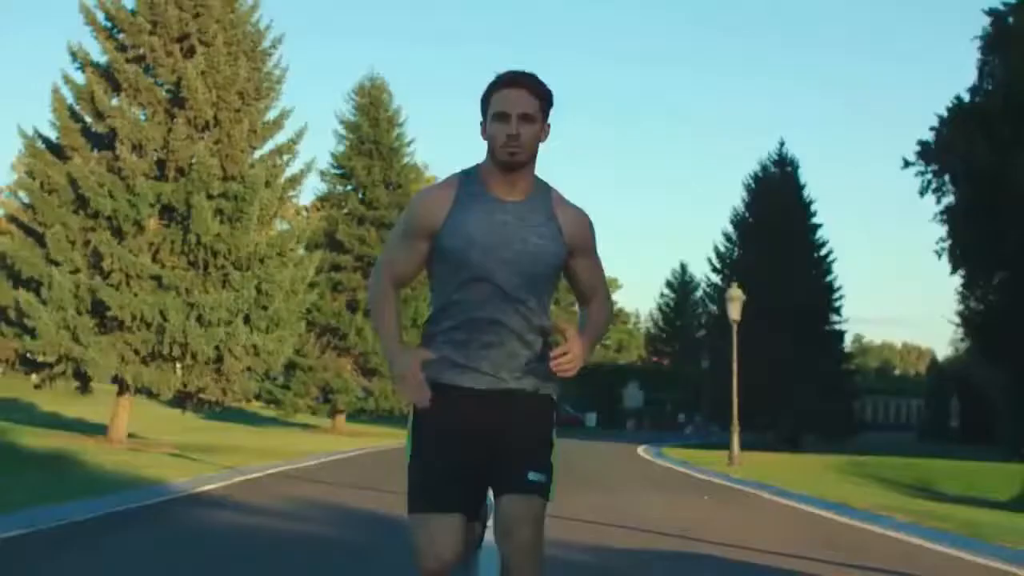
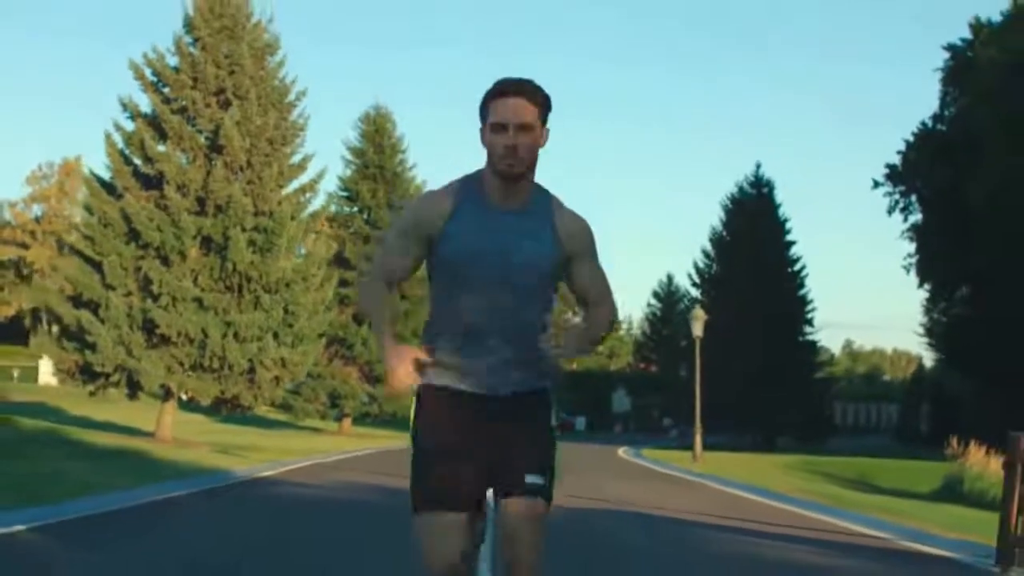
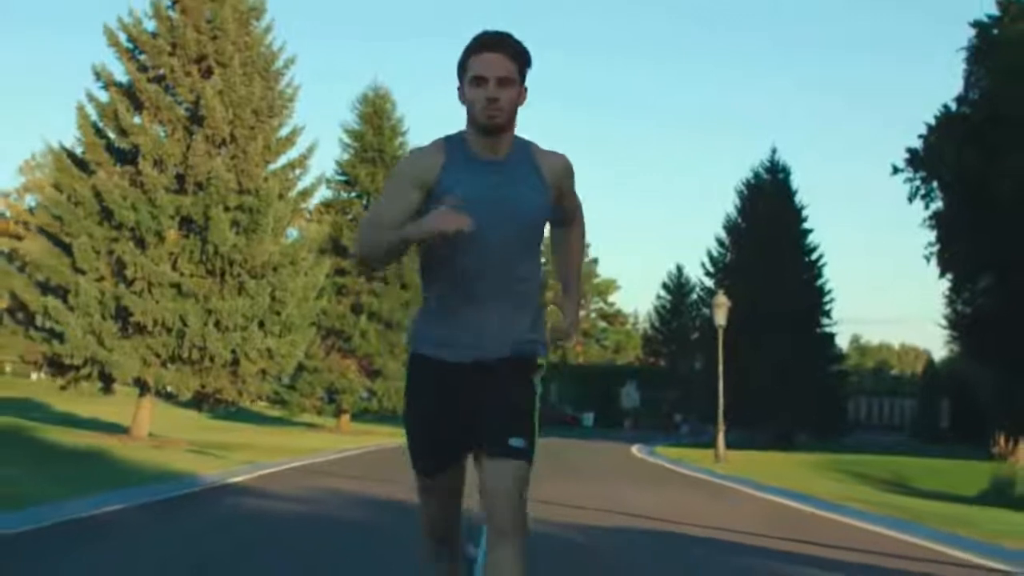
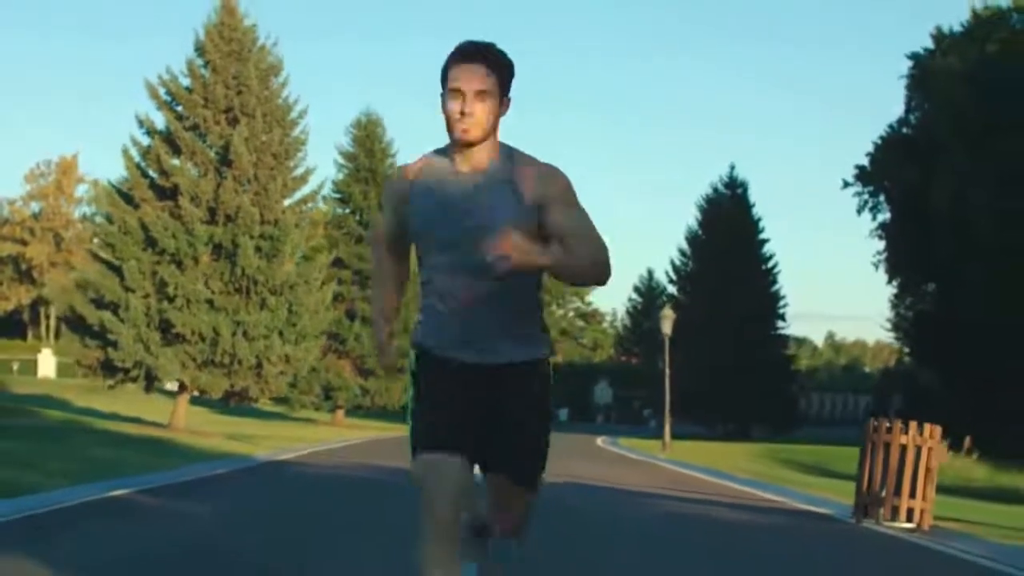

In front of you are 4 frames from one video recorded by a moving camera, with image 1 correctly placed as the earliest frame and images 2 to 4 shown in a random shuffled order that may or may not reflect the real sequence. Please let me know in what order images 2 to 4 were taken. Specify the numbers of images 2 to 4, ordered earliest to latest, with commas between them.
3, 2, 4
